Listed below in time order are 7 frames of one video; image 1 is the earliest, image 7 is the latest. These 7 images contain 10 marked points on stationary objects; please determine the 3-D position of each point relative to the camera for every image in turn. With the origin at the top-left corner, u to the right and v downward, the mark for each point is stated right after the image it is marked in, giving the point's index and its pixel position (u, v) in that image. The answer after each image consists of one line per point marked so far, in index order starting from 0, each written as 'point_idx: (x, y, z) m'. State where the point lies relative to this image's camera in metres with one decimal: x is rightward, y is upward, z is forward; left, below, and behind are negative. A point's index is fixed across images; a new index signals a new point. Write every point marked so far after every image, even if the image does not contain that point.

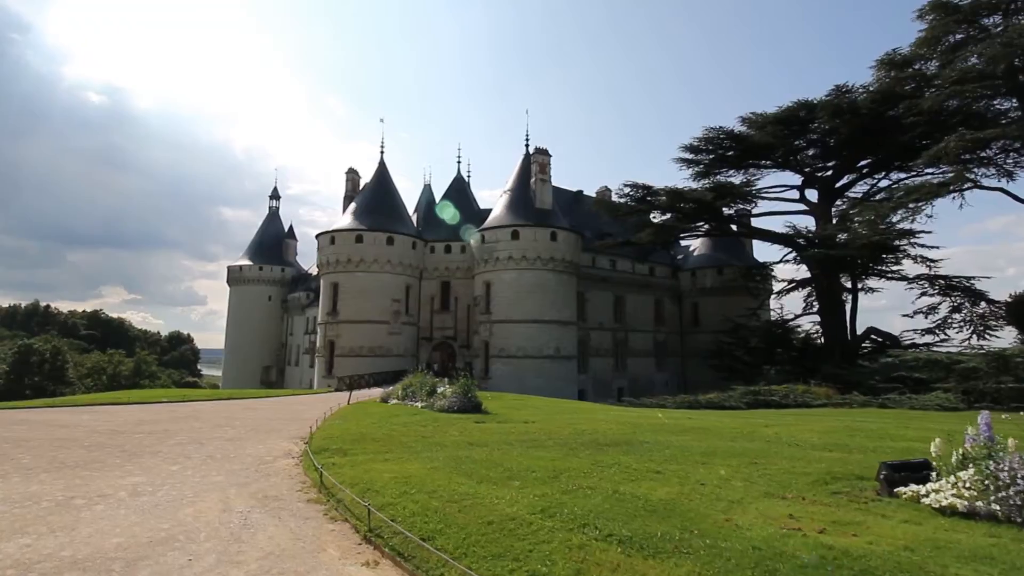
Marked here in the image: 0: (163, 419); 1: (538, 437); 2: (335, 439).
0: (-10.3, -3.9, +16.2) m
1: (+0.6, -3.3, +12.2) m
2: (-4.0, -3.4, +12.1) m
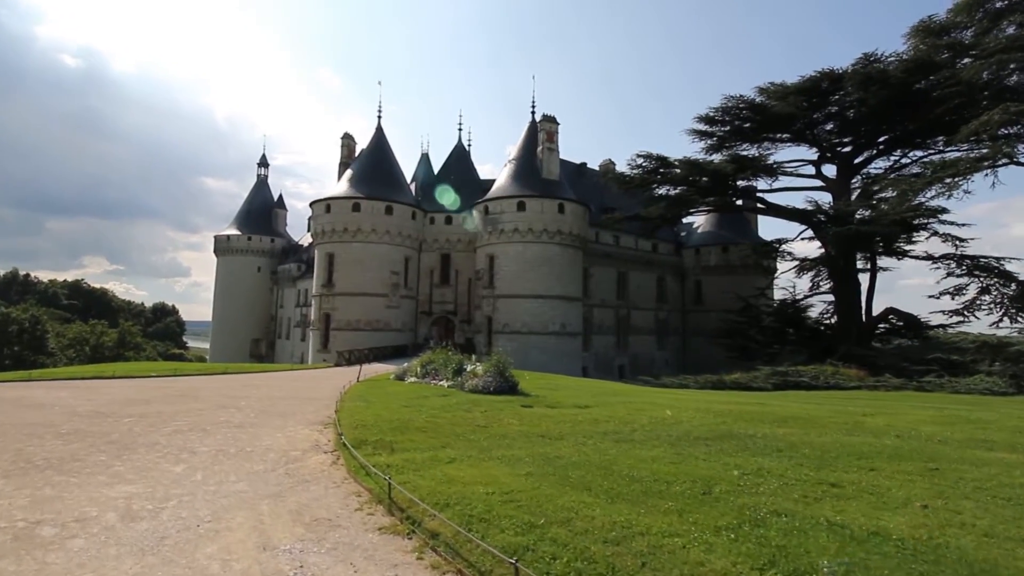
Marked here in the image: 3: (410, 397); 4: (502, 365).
0: (-9.1, -2.8, +13.9) m
1: (+2.0, -2.6, +10.1) m
2: (-2.7, -2.6, +10.0) m
3: (-2.8, -2.9, +14.6) m
4: (-0.3, -2.3, +16.4) m
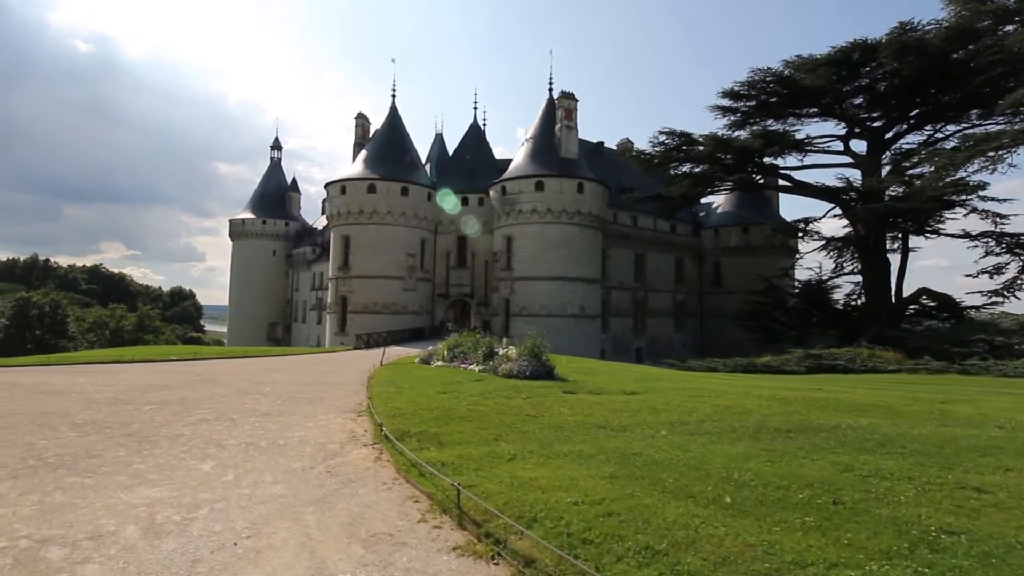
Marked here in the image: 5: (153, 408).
0: (-8.1, -2.3, +13.2) m
1: (+2.8, -2.2, +9.2) m
2: (-1.8, -2.2, +9.1) m
3: (-1.8, -2.4, +13.7) m
4: (+0.7, -1.7, +15.5) m
5: (-6.6, -2.2, +10.1) m
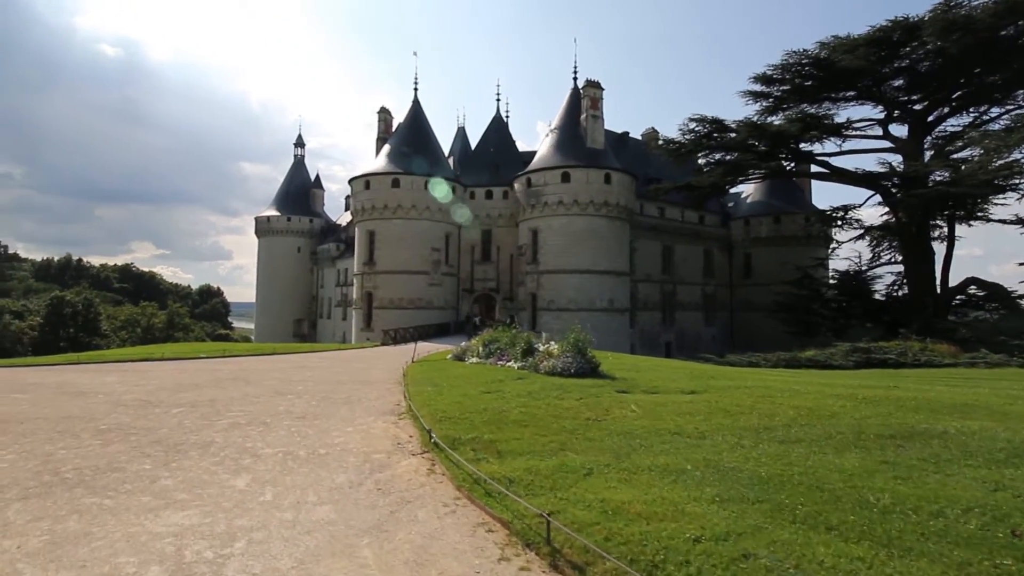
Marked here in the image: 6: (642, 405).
0: (-7.0, -2.2, +12.6) m
1: (+3.7, -2.0, +8.2) m
2: (-0.9, -2.1, +8.3) m
3: (-0.8, -2.2, +12.9) m
4: (+1.8, -1.5, +14.5) m
5: (-5.7, -2.1, +9.4) m
6: (+2.3, -2.1, +9.8) m
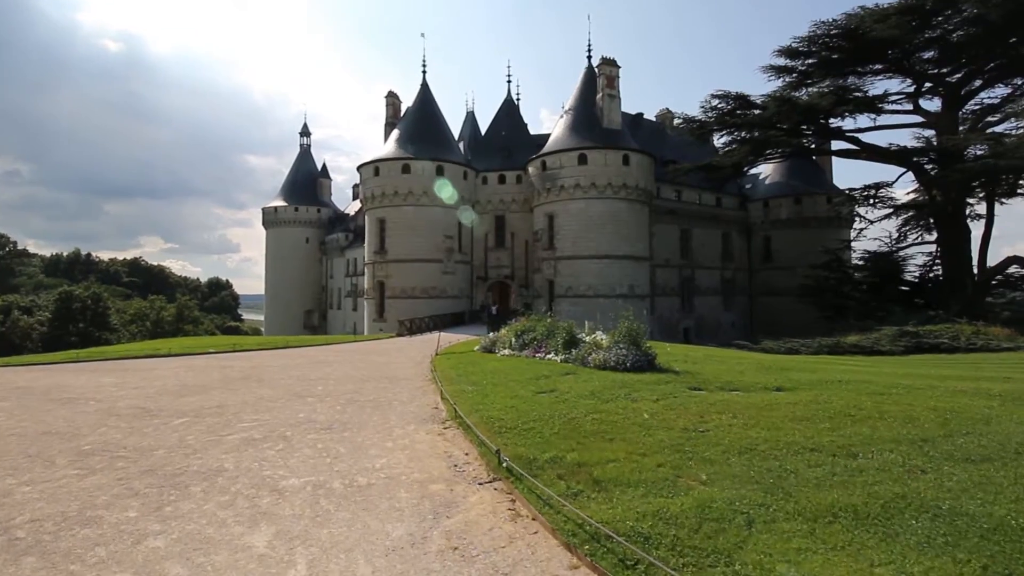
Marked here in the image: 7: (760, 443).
0: (-6.0, -2.0, +11.1) m
1: (+4.7, -1.7, +6.5) m
2: (+0.1, -1.8, +6.7) m
3: (+0.3, -1.9, +11.3) m
4: (+2.9, -1.1, +12.8) m
5: (-4.7, -1.9, +7.9) m
6: (+3.3, -1.8, +8.1) m
7: (+2.7, -1.7, +6.0) m
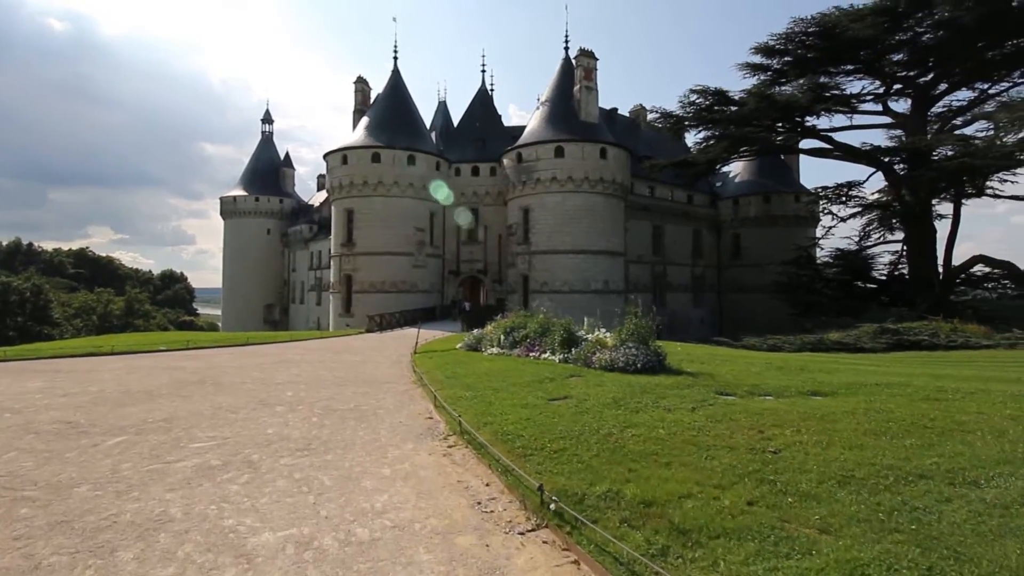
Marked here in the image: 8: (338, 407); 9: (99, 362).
0: (-6.0, -1.8, +9.4) m
1: (+5.0, -1.6, +5.4) m
2: (+0.4, -1.7, +5.3) m
3: (+0.3, -1.7, +10.0) m
4: (+2.8, -0.9, +11.7) m
5: (-4.4, -1.8, +6.3) m
6: (+3.5, -1.7, +7.0) m
7: (+3.0, -1.6, +4.8) m
8: (-2.7, -1.9, +8.7) m
9: (-10.4, -1.8, +13.9) m
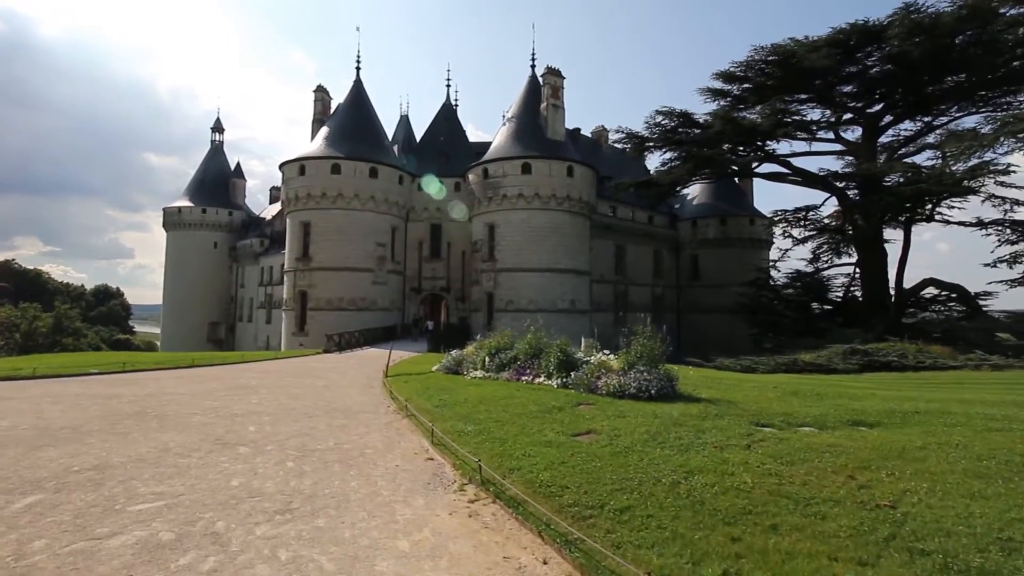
0: (-5.8, -1.9, +7.6) m
1: (+5.5, -1.7, +4.5) m
2: (+0.8, -1.8, +4.1) m
3: (+0.4, -2.0, +8.7) m
4: (+2.8, -1.3, +10.6) m
5: (-4.0, -1.8, +4.6) m
6: (+3.9, -1.8, +6.0) m
7: (+3.5, -1.7, +3.8) m
8: (-2.5, -2.1, +7.2) m
9: (-10.6, -2.1, +11.7) m
